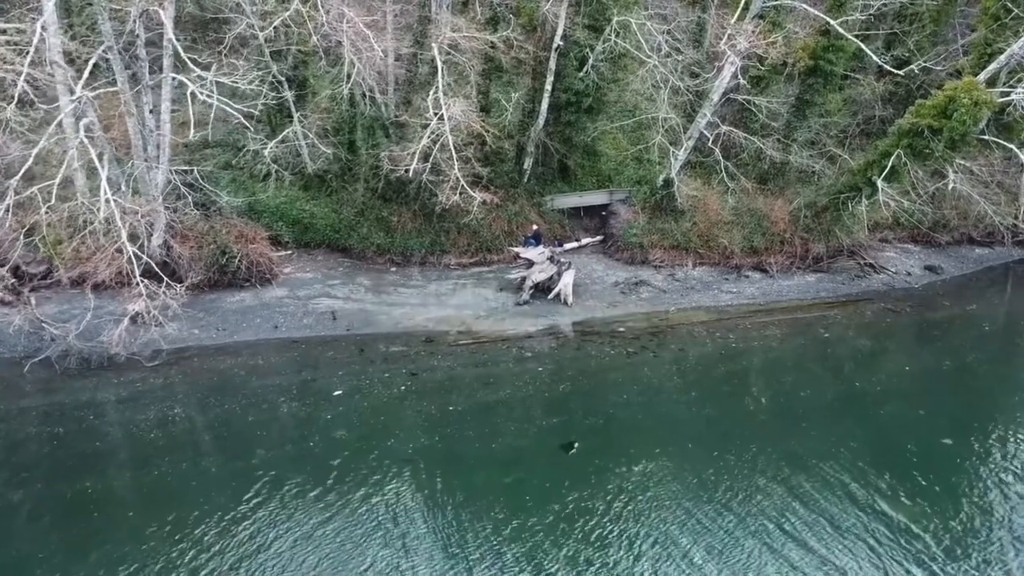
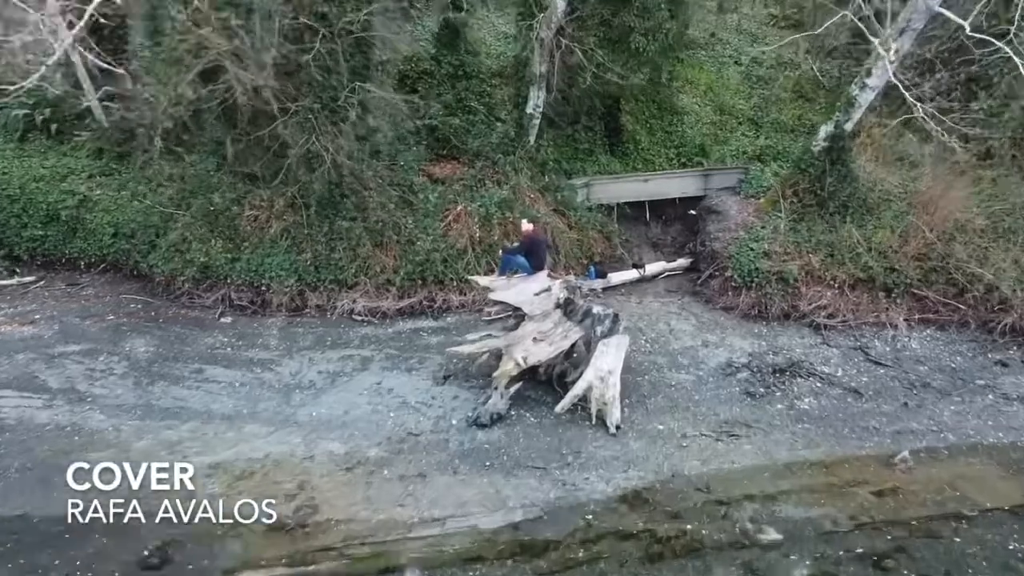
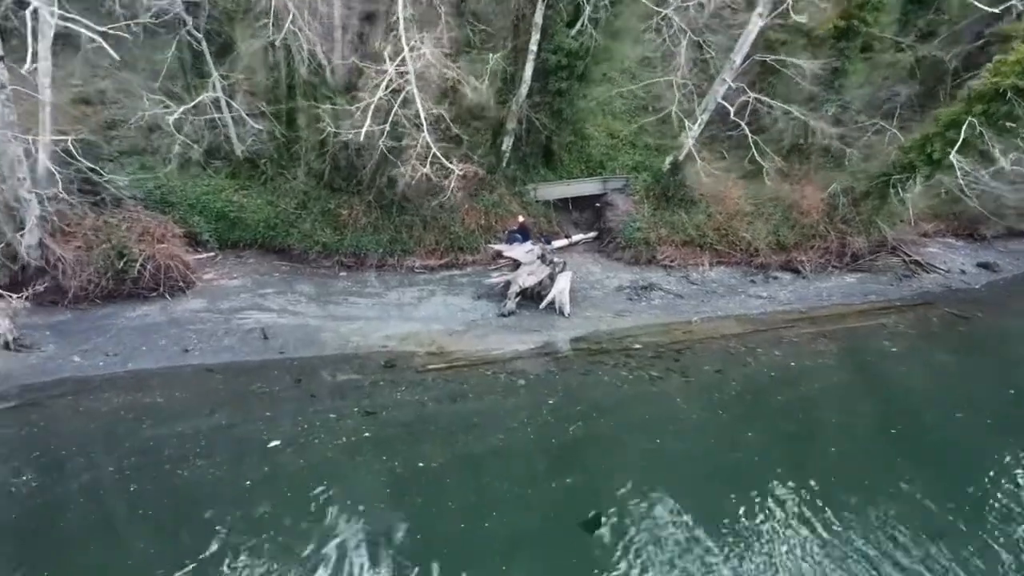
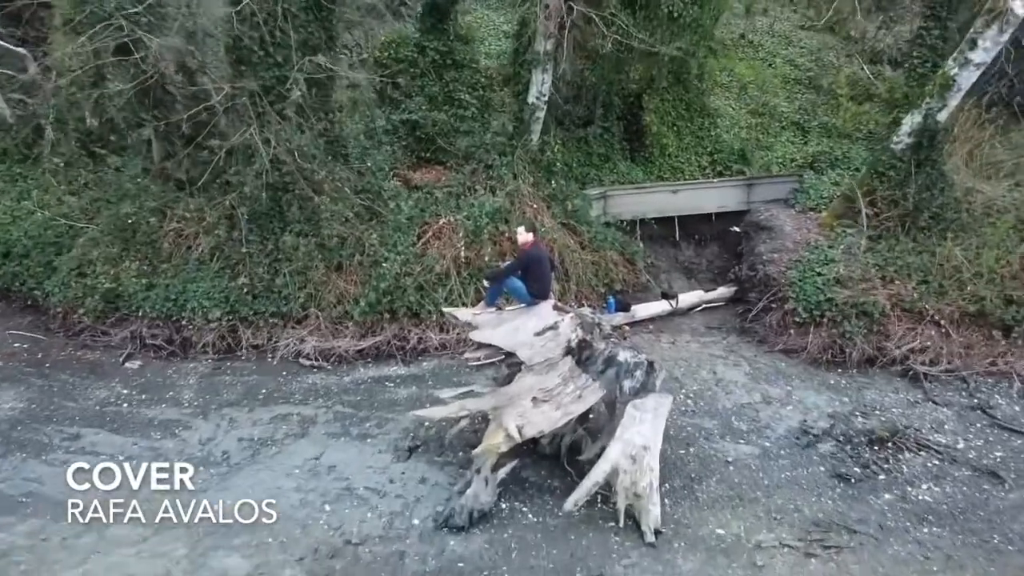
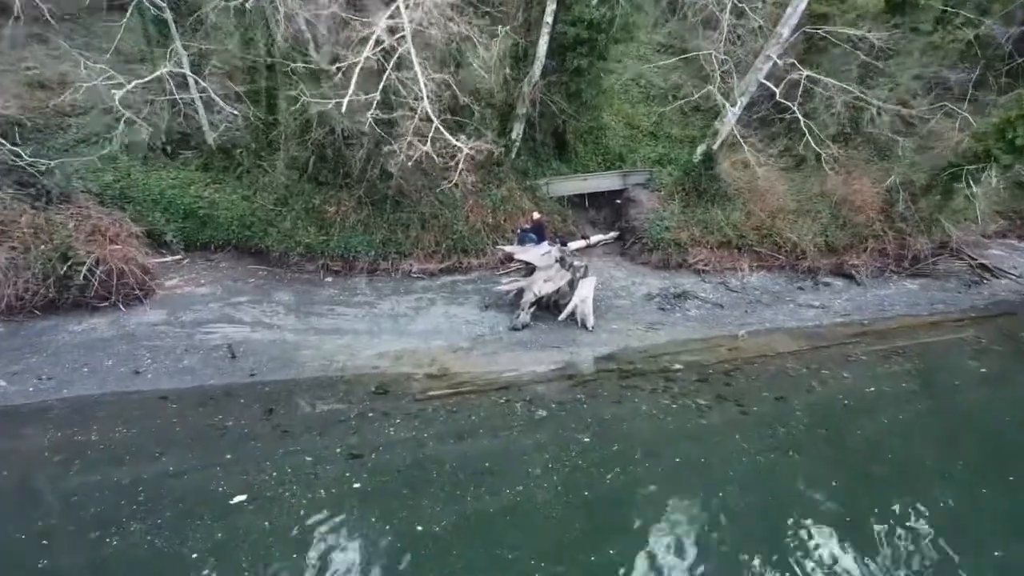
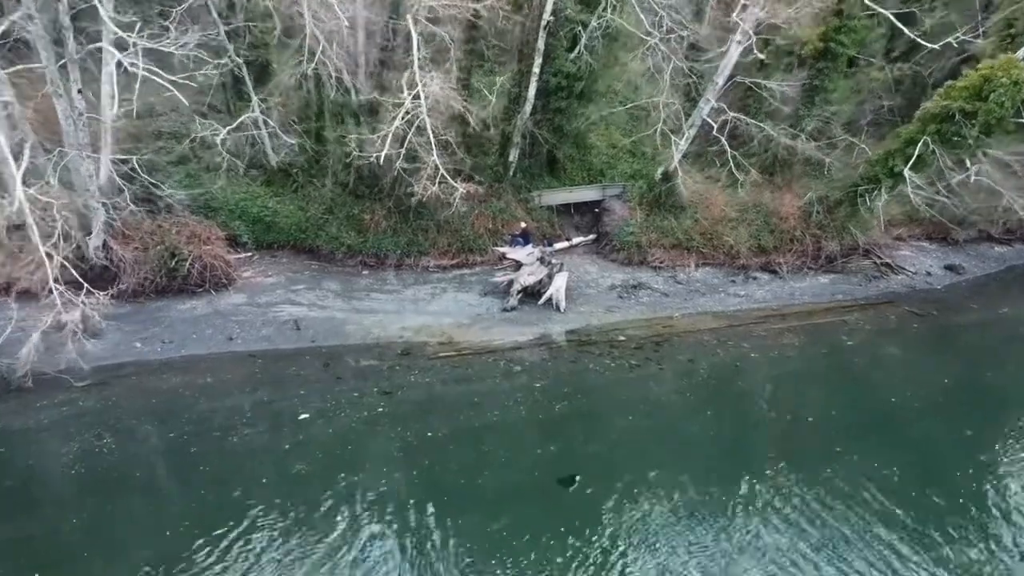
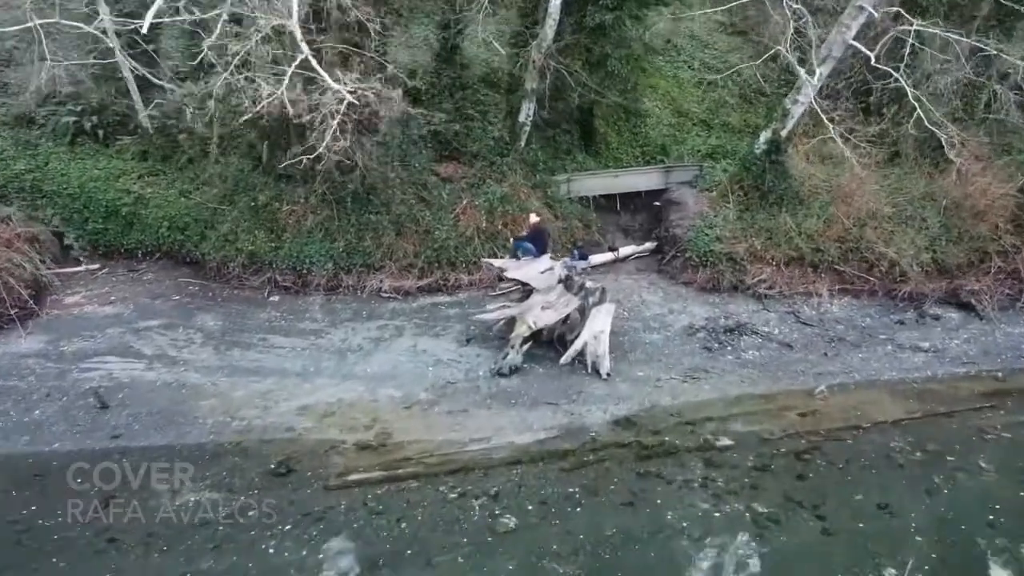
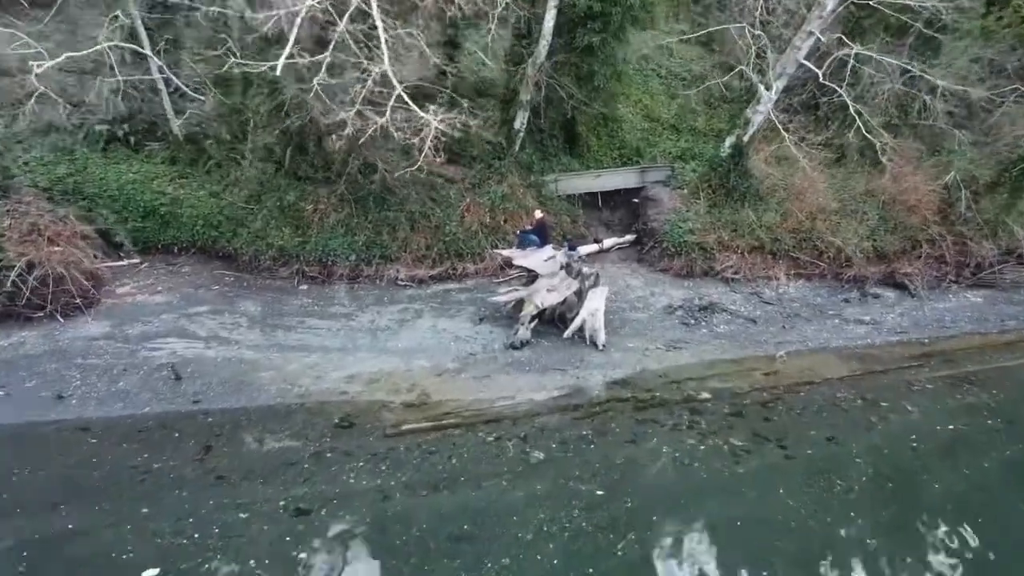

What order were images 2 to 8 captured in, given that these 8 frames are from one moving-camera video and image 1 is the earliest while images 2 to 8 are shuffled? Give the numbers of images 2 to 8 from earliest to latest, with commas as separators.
6, 3, 5, 8, 7, 2, 4
